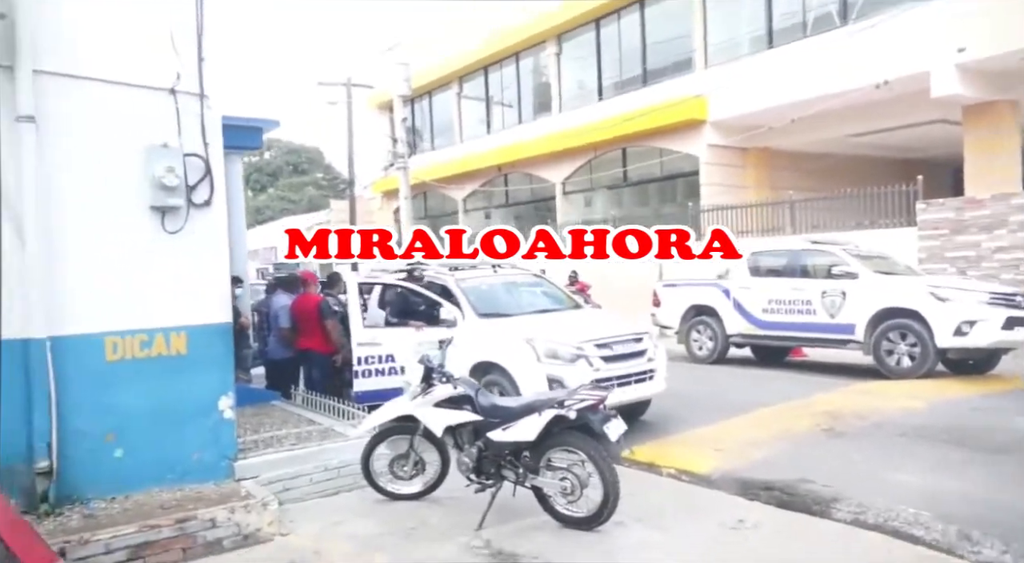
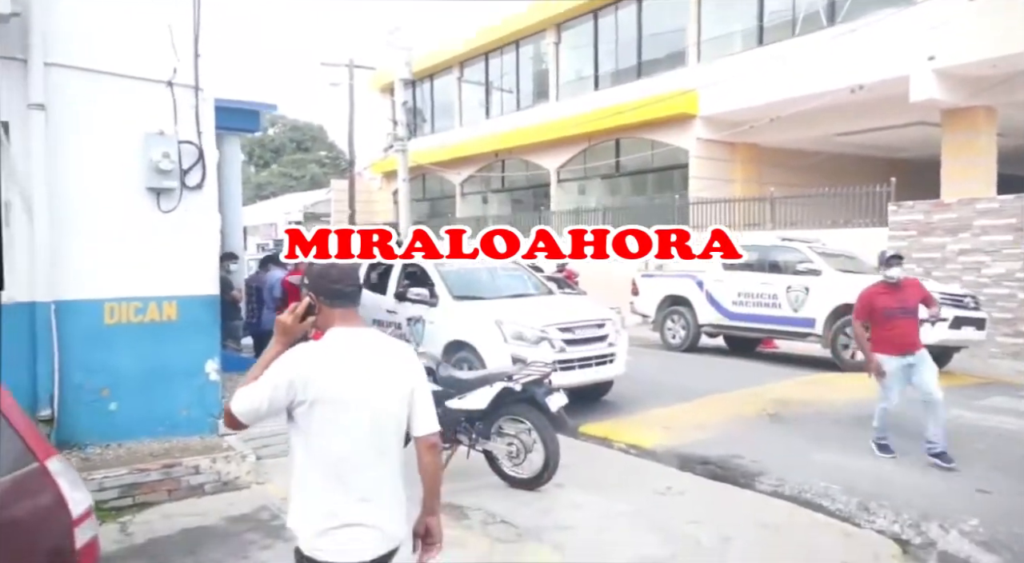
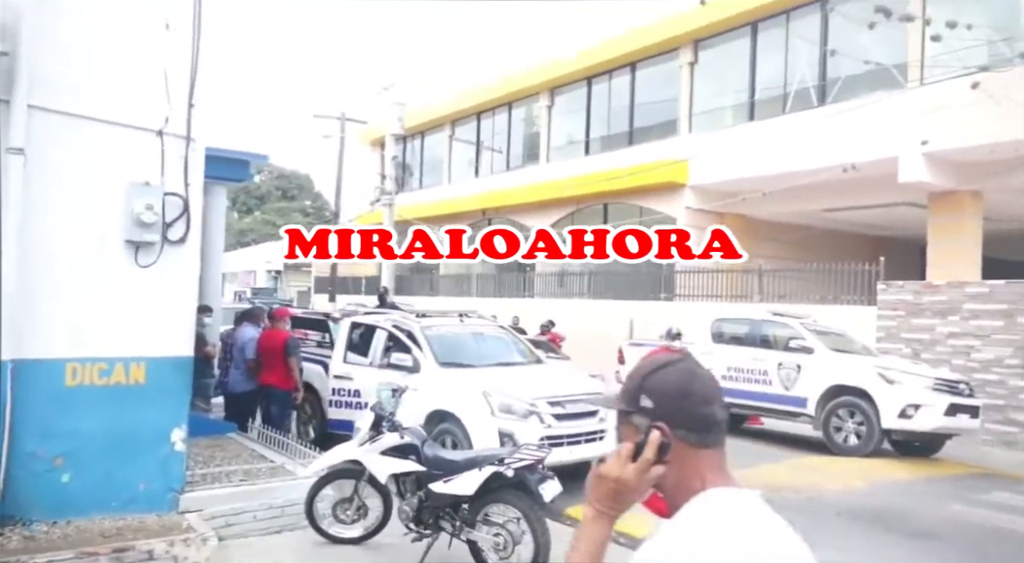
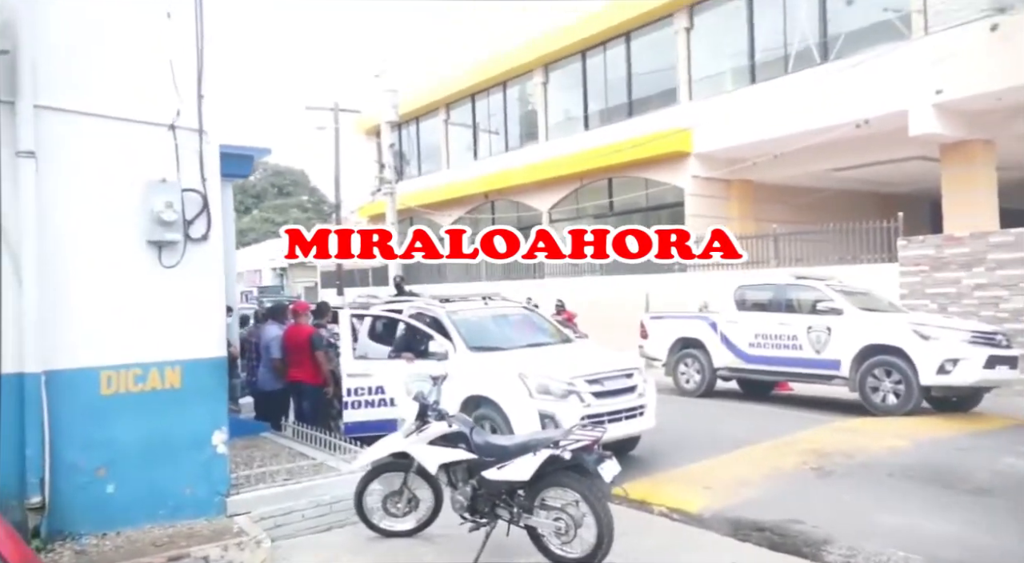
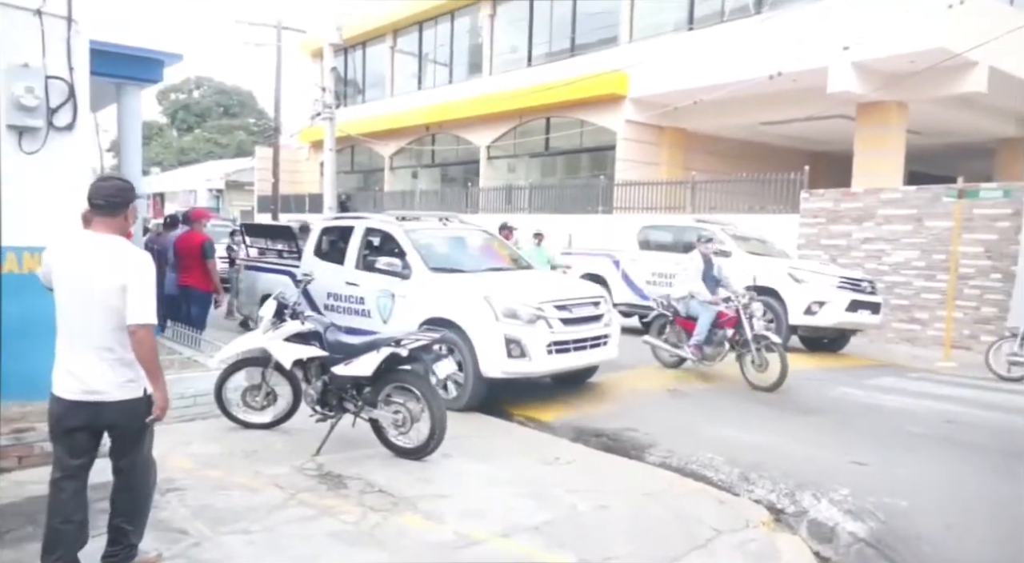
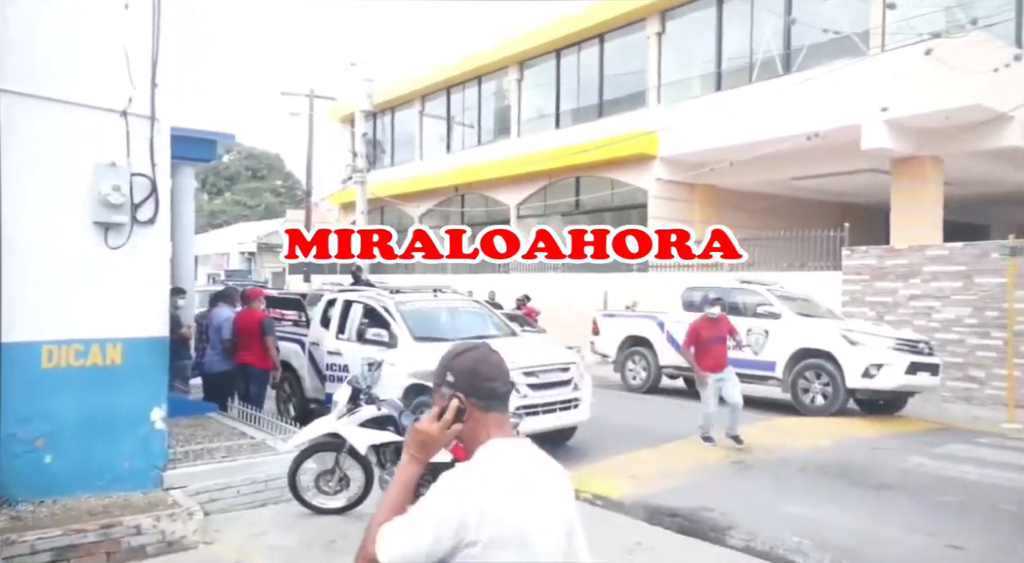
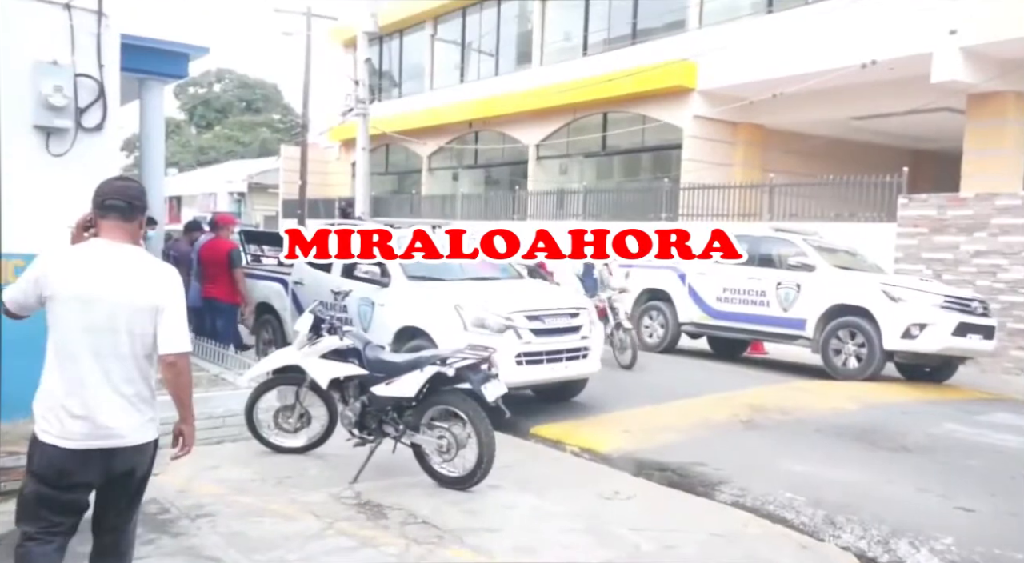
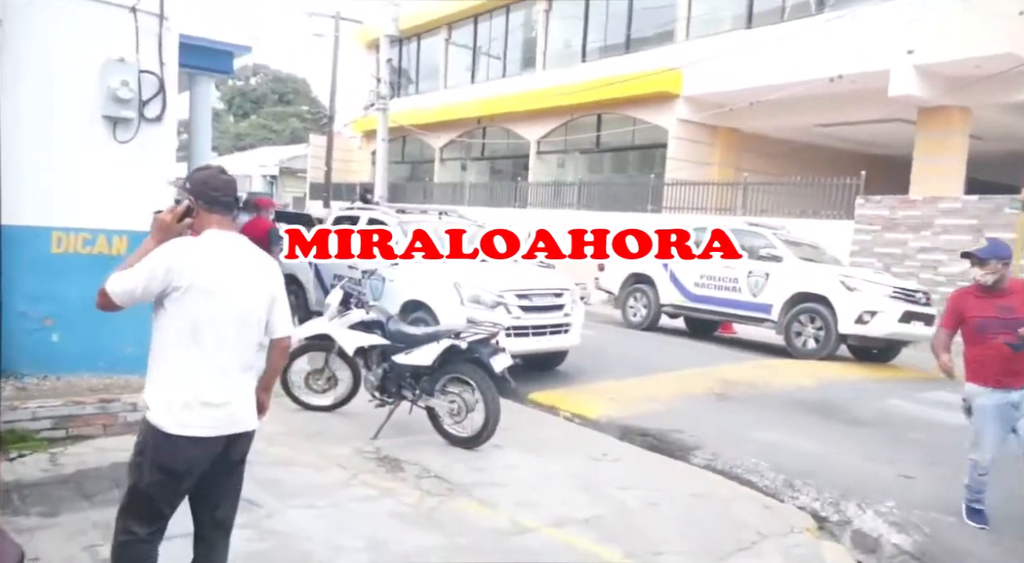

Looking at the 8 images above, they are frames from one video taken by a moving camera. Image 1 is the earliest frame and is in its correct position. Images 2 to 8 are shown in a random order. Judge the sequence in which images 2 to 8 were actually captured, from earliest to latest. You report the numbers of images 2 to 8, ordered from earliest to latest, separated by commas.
4, 3, 6, 2, 8, 7, 5
